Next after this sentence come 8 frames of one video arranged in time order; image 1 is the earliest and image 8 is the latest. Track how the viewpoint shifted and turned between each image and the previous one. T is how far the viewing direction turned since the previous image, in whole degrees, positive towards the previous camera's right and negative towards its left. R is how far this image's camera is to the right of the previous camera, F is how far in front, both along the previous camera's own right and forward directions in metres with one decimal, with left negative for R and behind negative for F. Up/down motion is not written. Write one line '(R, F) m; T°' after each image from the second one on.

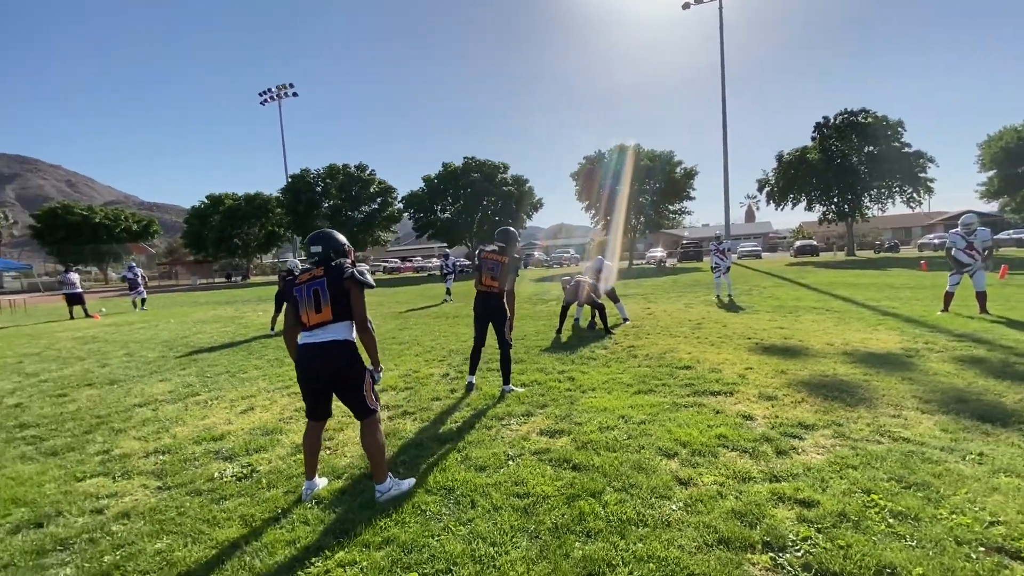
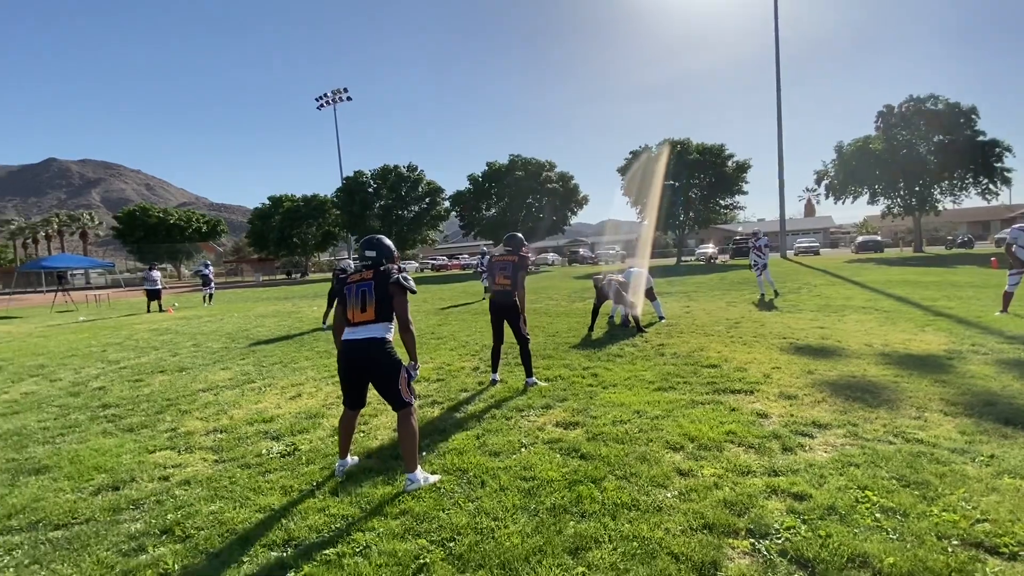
(+0.3, -0.3) m; -6°
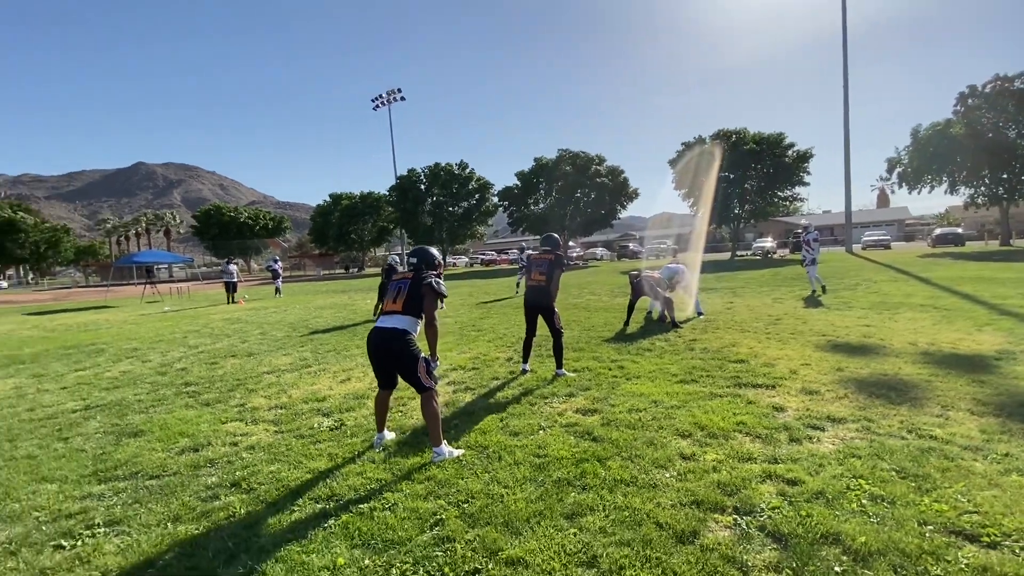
(+0.3, -0.4) m; -6°
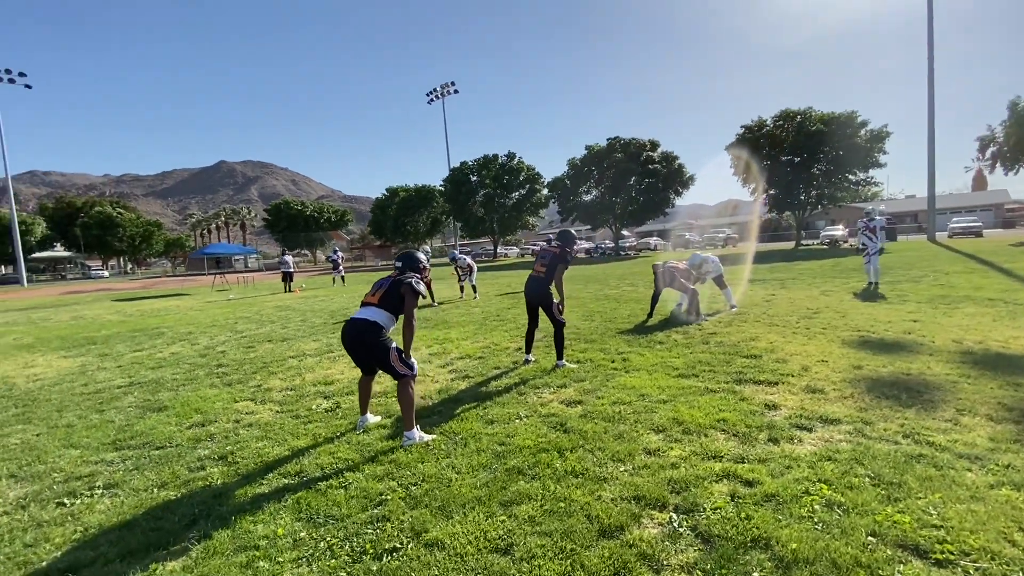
(+0.8, 0.0) m; -7°
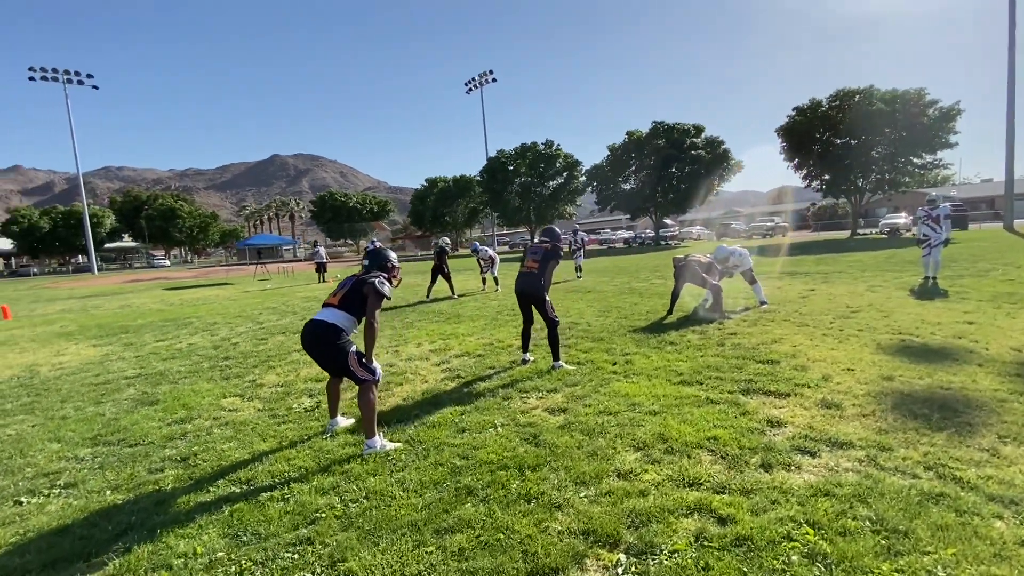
(+0.6, +0.4) m; -5°
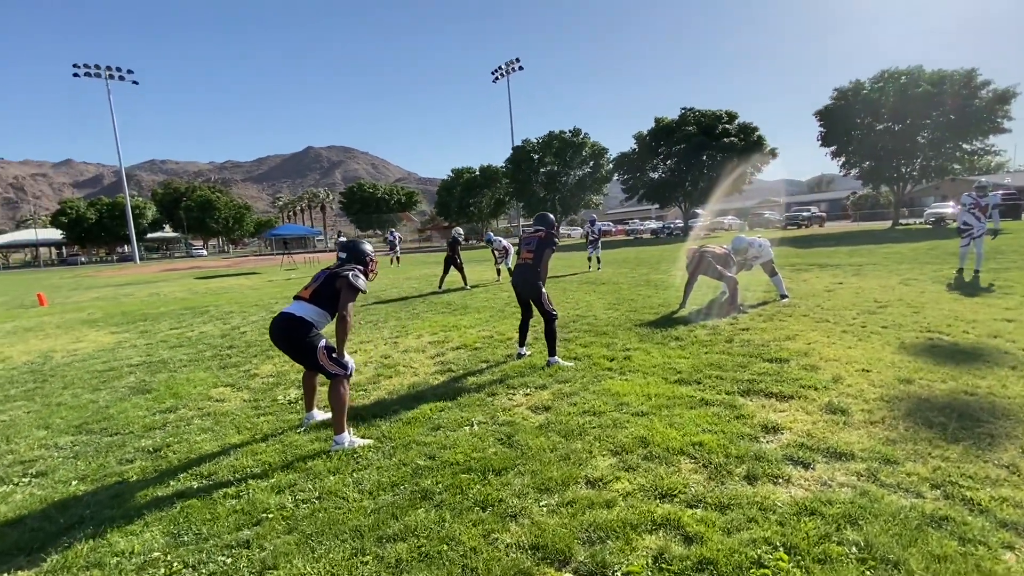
(+0.4, +0.2) m; -3°
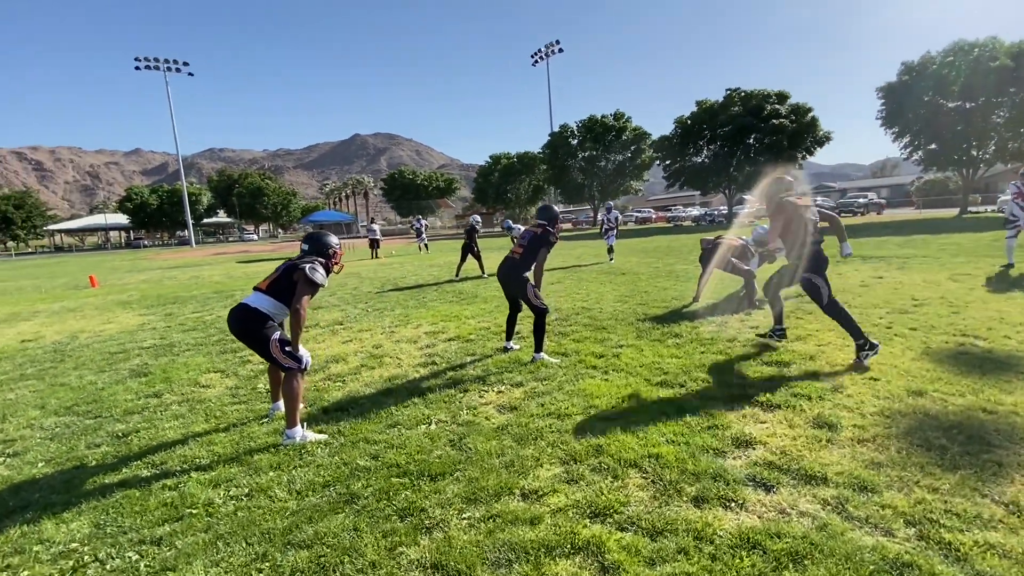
(+0.7, +0.2) m; -5°
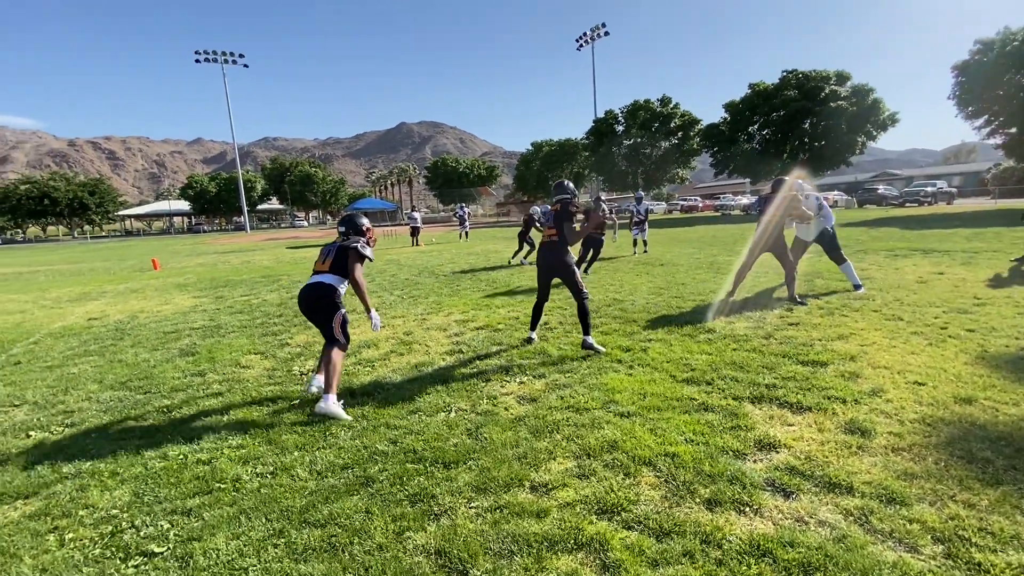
(+0.2, 0.0) m; -5°
